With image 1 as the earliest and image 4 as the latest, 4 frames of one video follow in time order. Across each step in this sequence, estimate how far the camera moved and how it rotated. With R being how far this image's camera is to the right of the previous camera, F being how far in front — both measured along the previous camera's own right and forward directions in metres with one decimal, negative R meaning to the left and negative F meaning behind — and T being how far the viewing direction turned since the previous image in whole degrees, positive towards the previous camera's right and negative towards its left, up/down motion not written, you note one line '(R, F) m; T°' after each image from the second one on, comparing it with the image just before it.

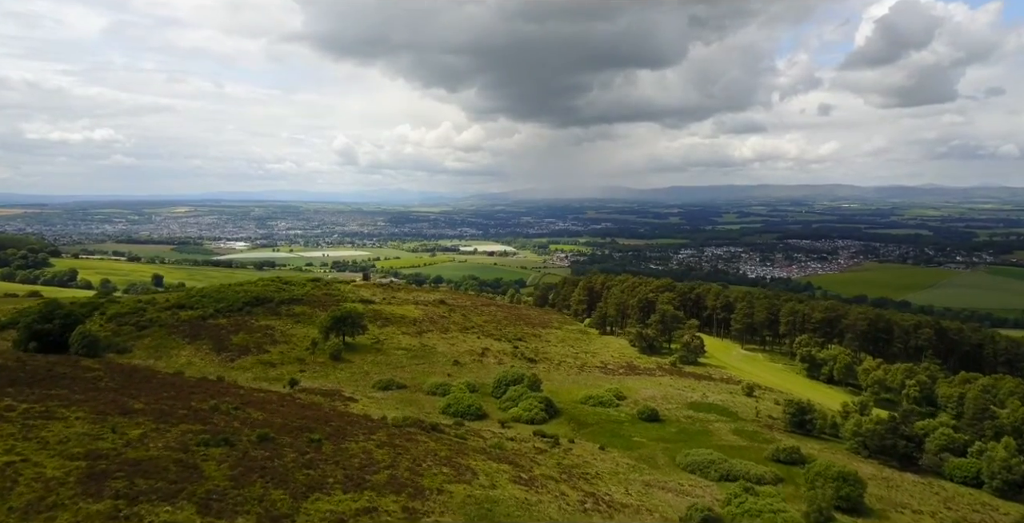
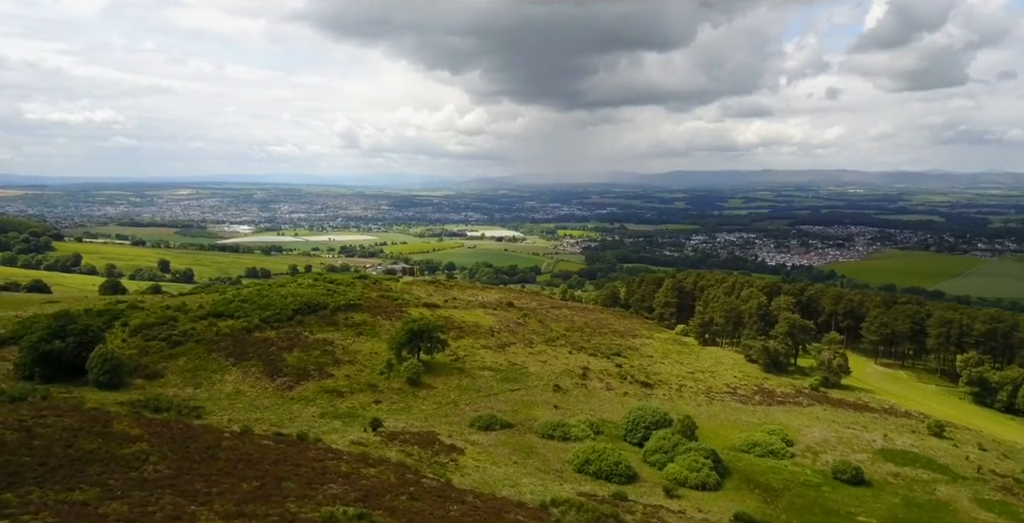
(-9.6, +11.2) m; 0°
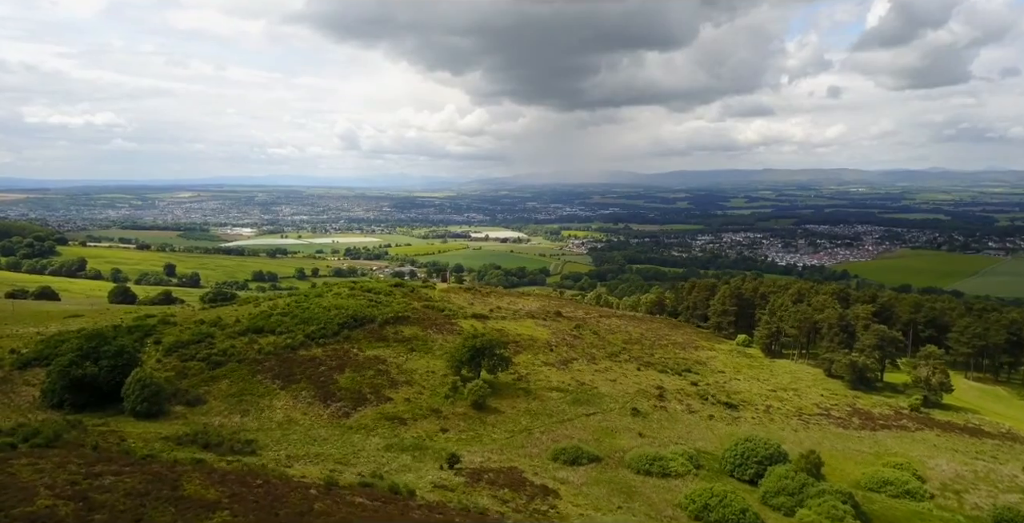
(-5.6, +4.6) m; 0°
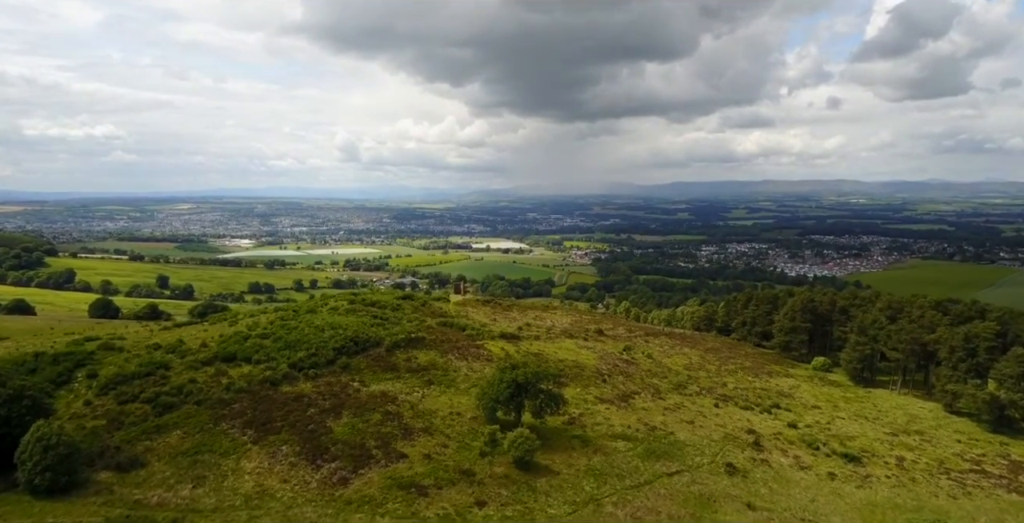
(-3.1, +11.0) m; 0°
